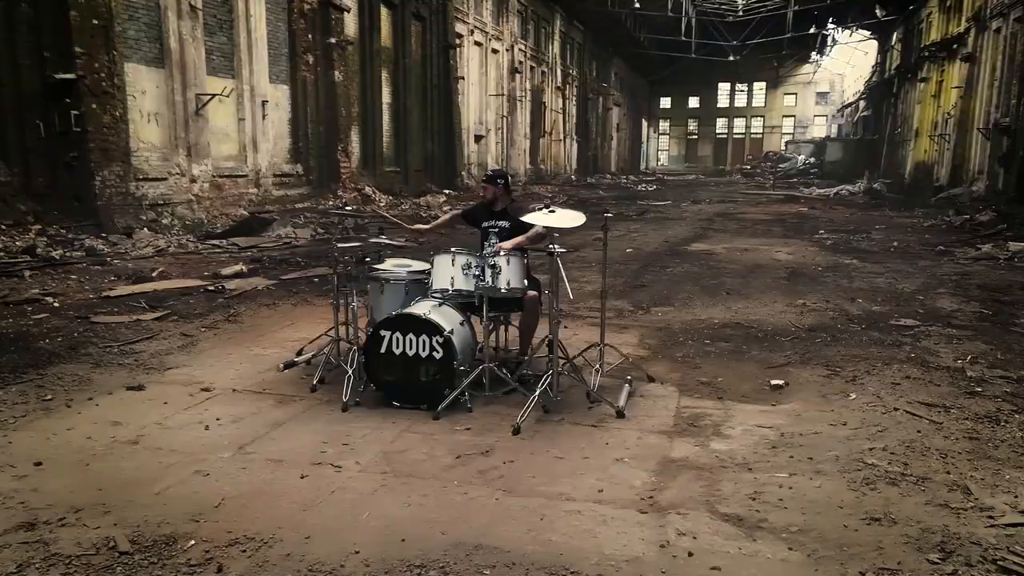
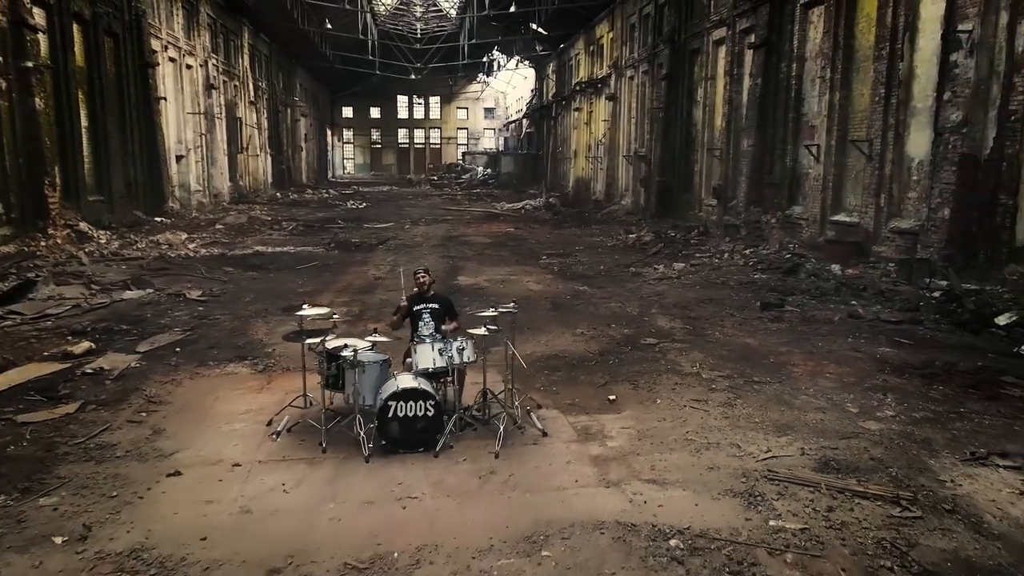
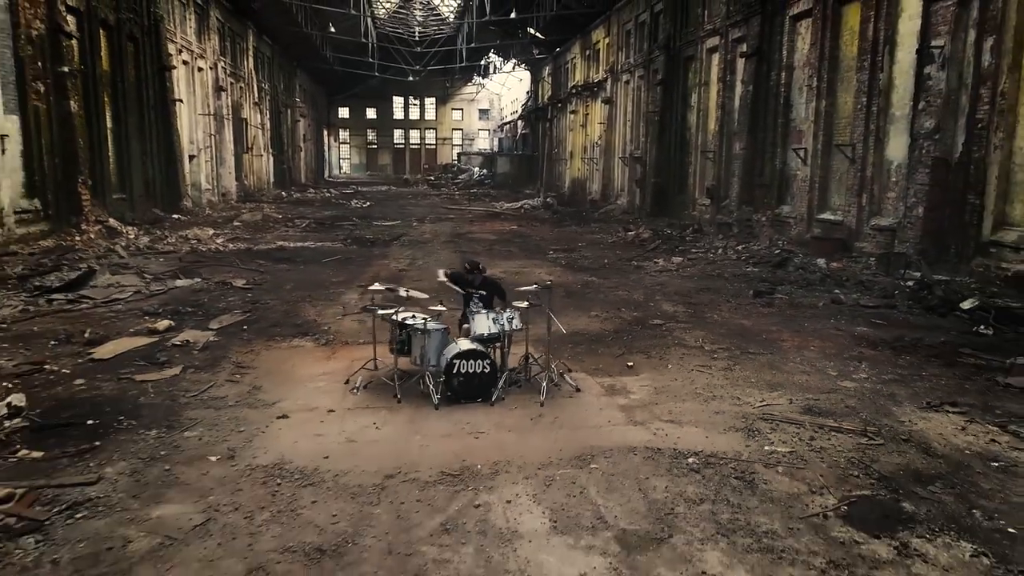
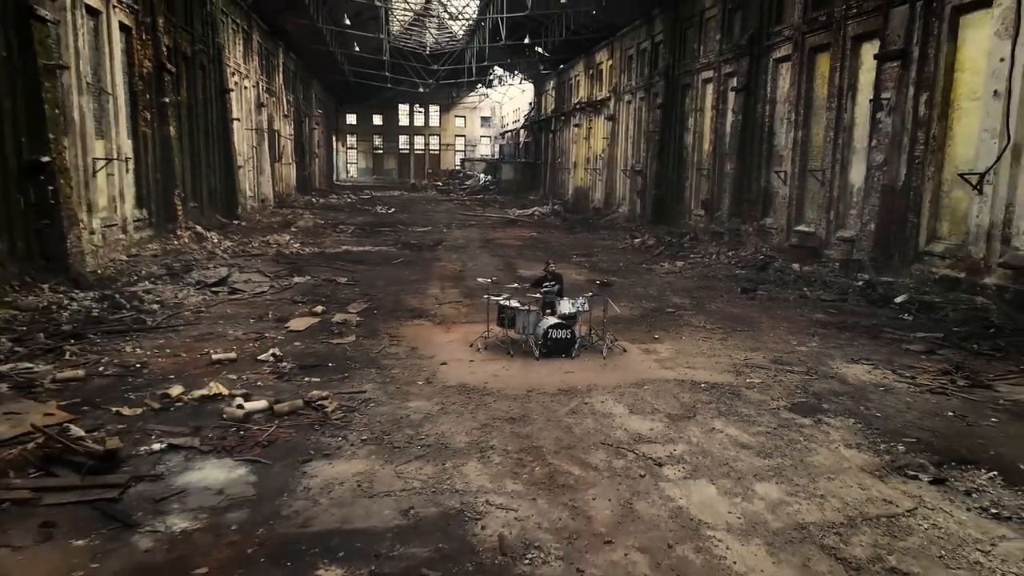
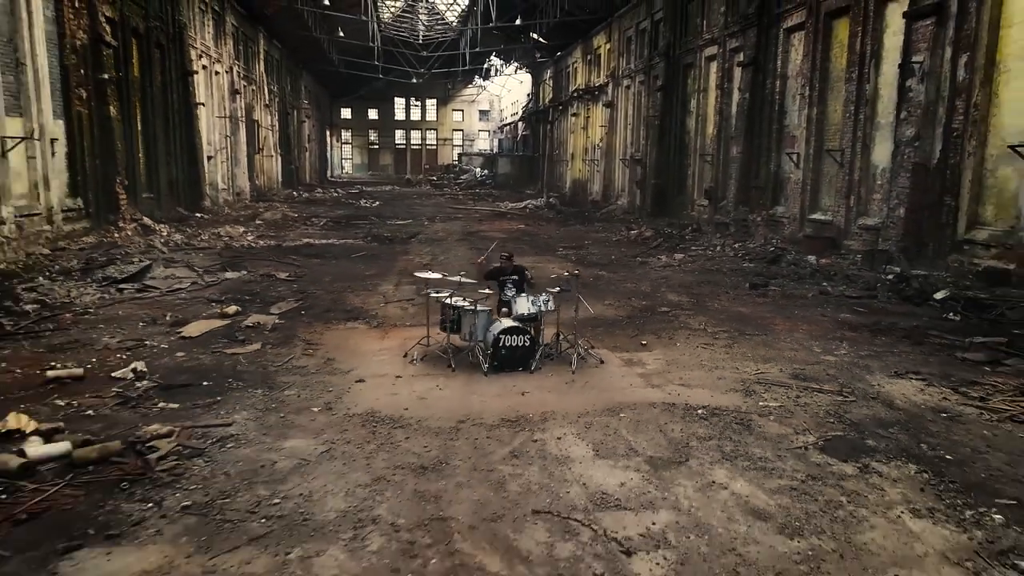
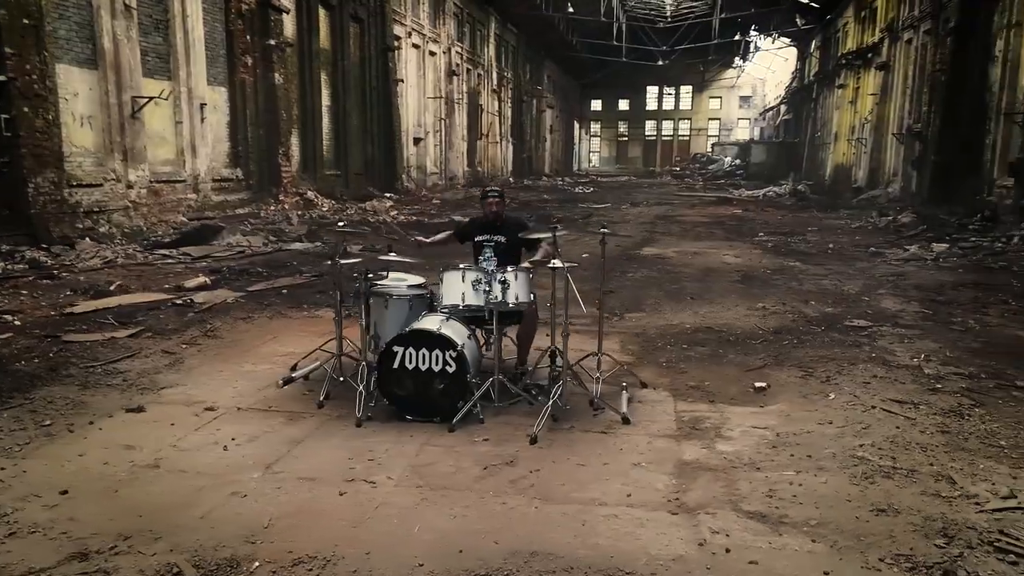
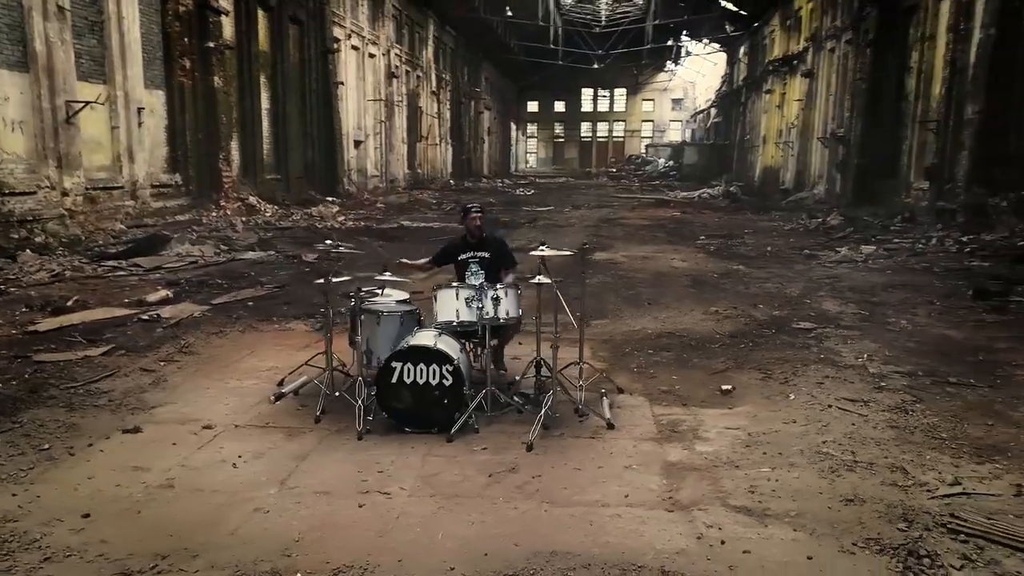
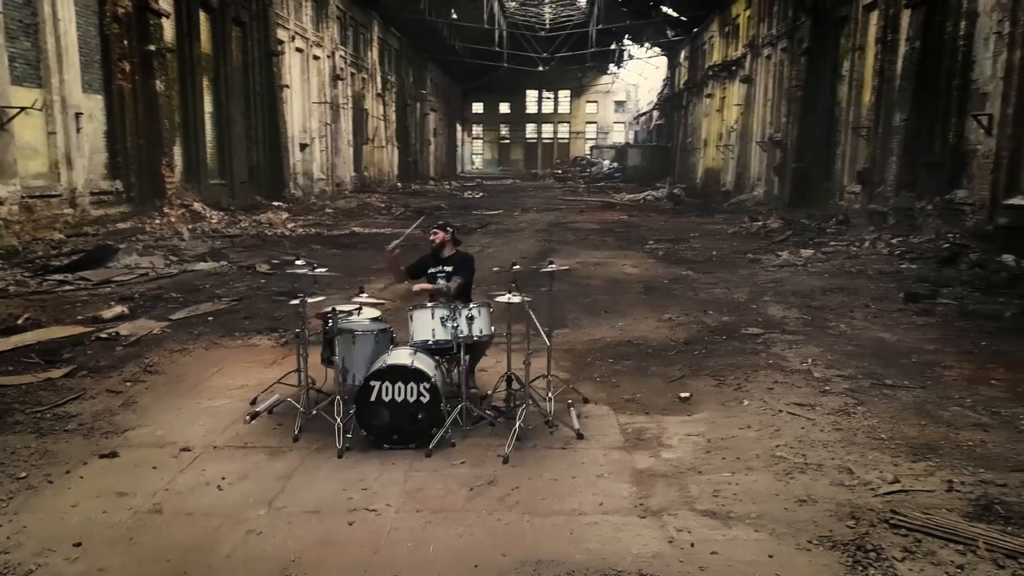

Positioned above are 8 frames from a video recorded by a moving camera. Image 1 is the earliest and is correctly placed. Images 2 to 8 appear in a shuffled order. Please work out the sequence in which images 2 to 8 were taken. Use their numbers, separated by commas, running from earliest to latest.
6, 7, 8, 2, 3, 5, 4
